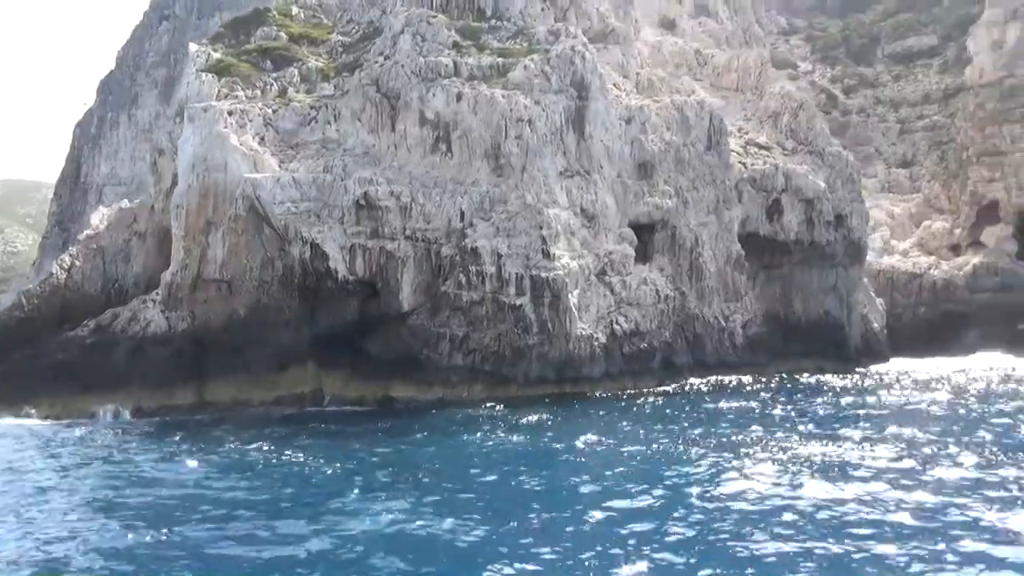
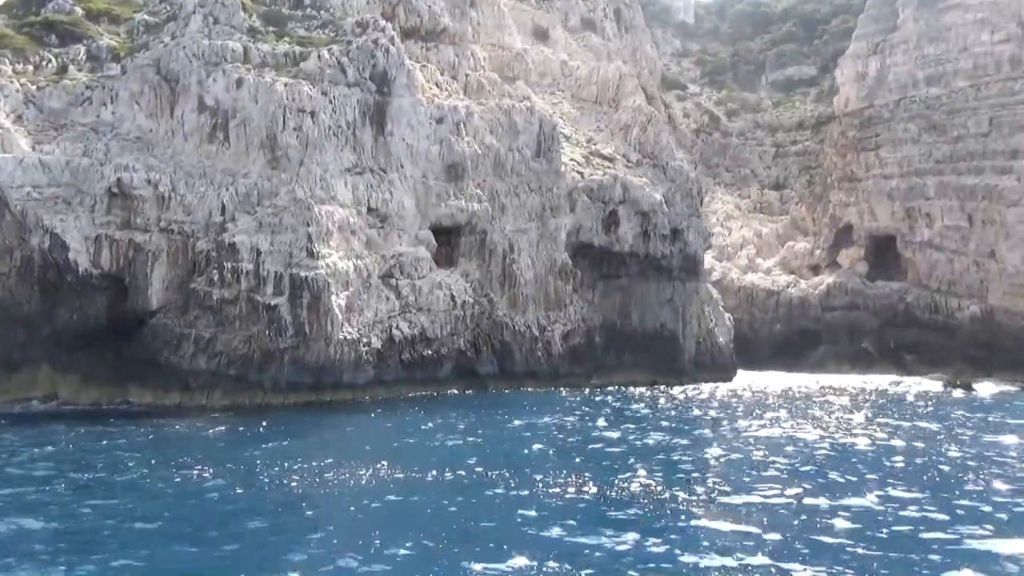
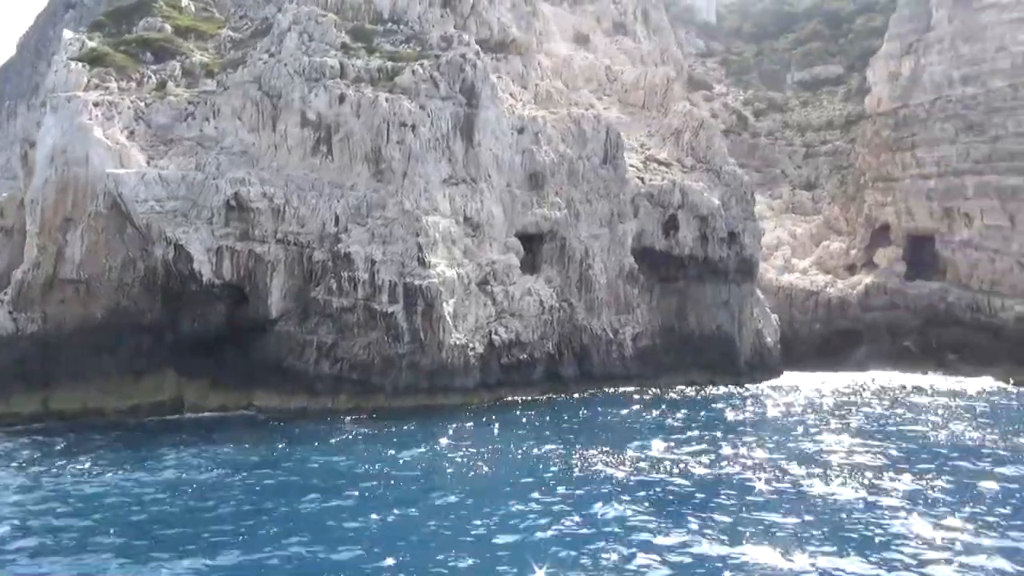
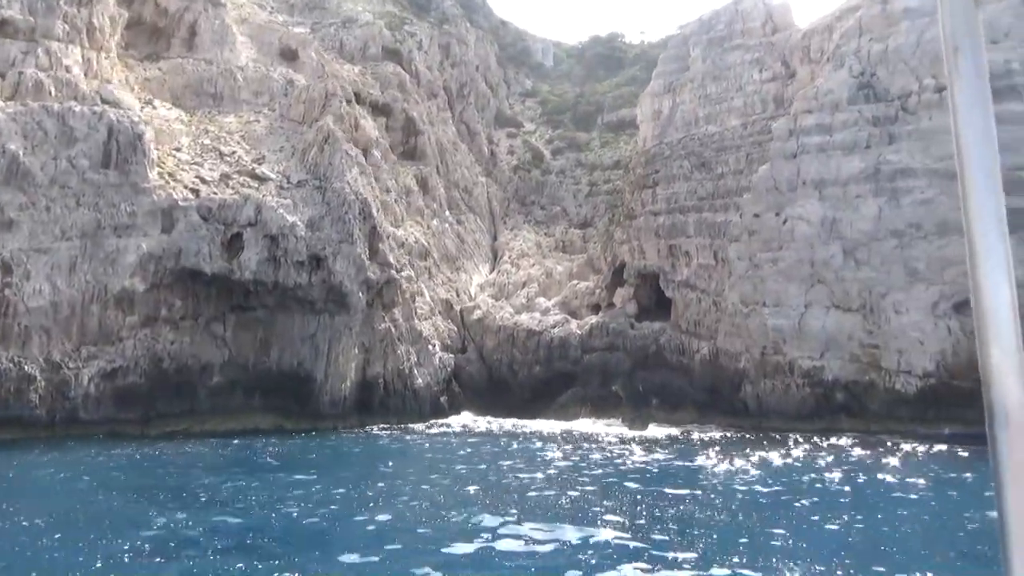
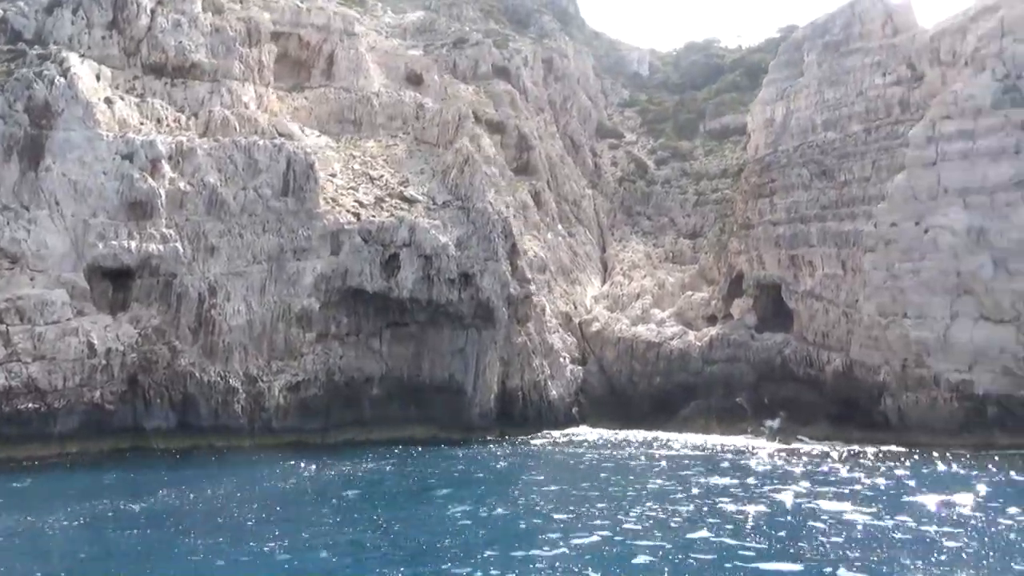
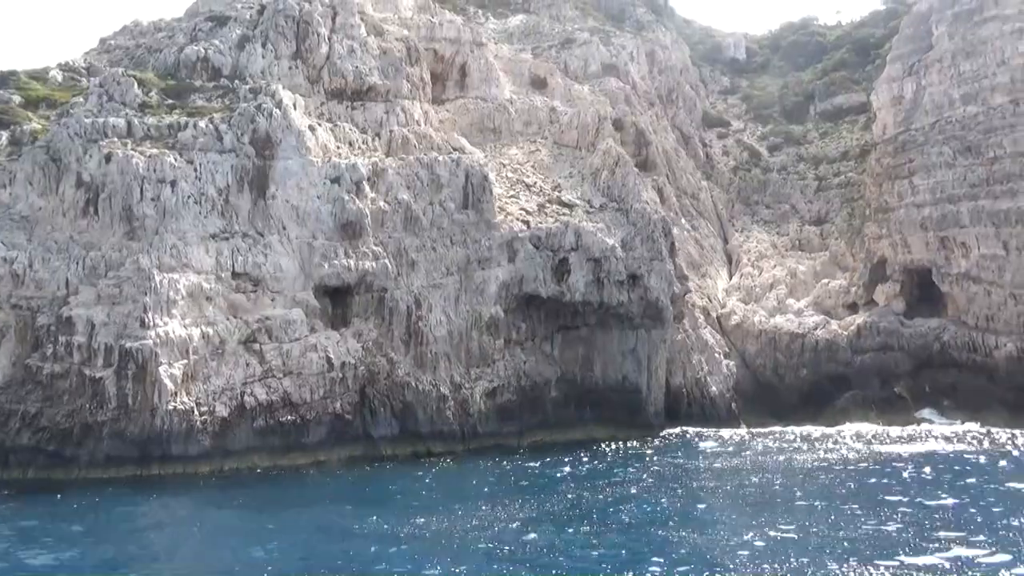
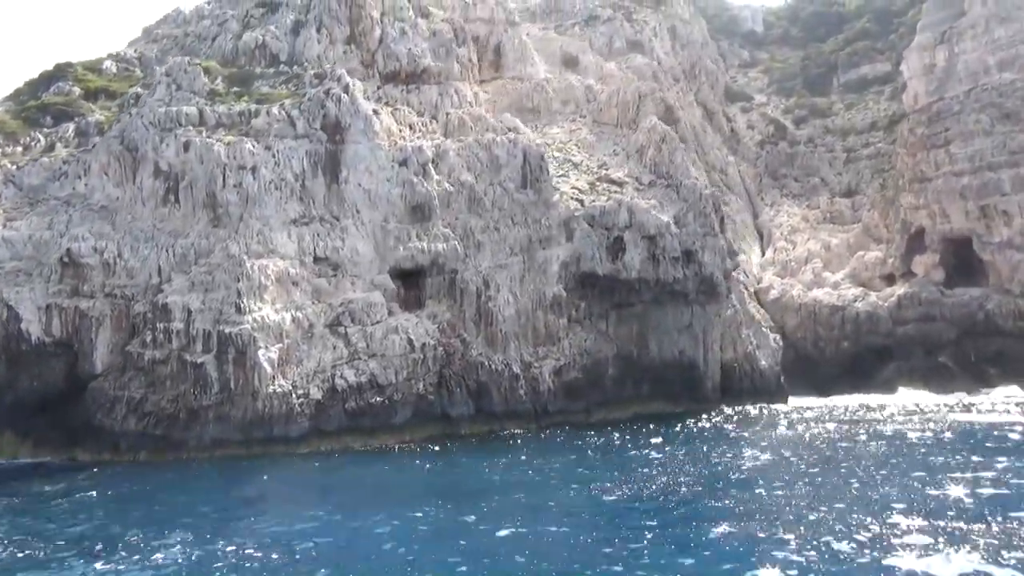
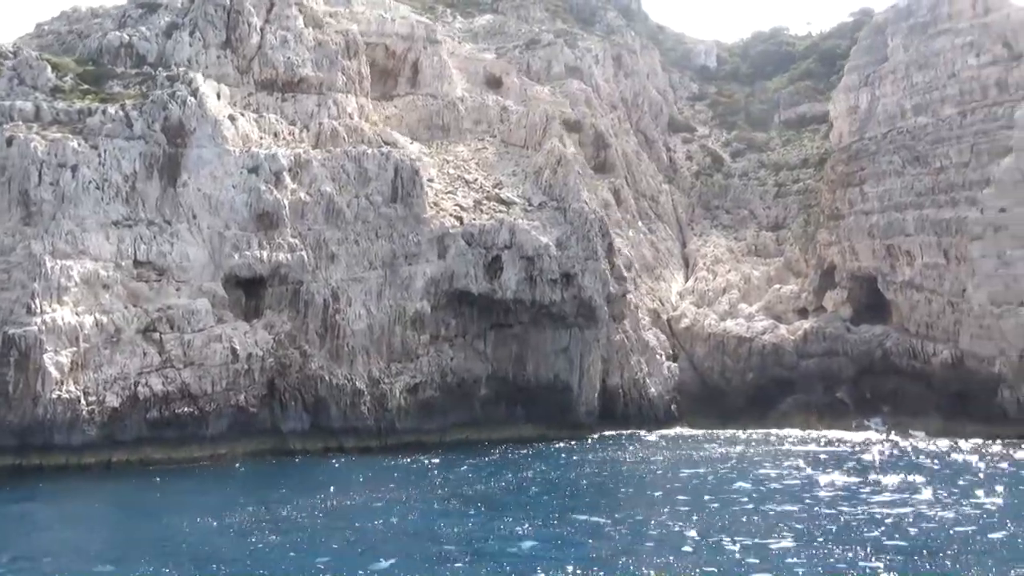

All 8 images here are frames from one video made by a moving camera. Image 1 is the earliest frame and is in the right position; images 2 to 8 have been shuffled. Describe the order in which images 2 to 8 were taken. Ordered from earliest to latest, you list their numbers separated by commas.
3, 2, 7, 6, 8, 5, 4
